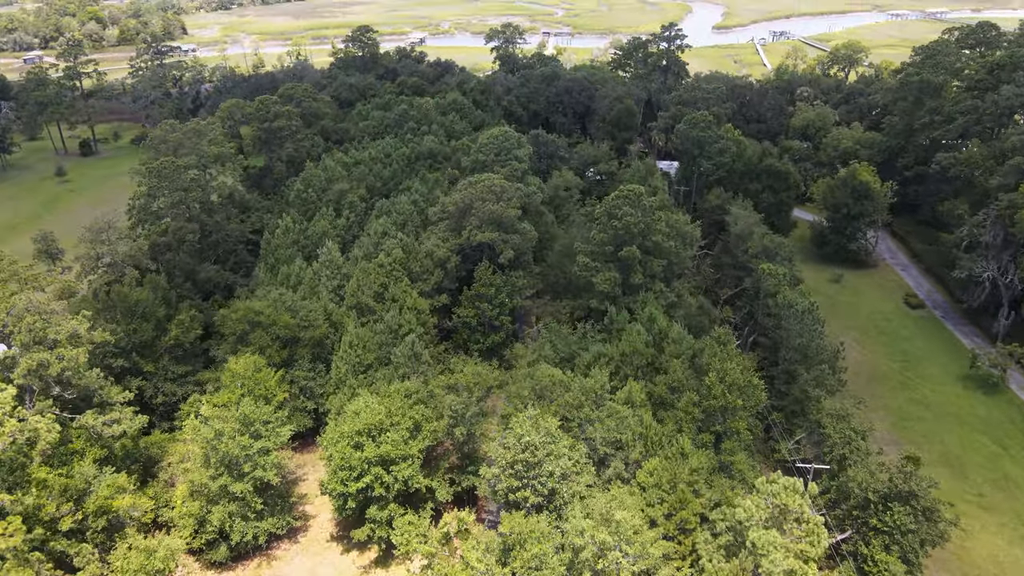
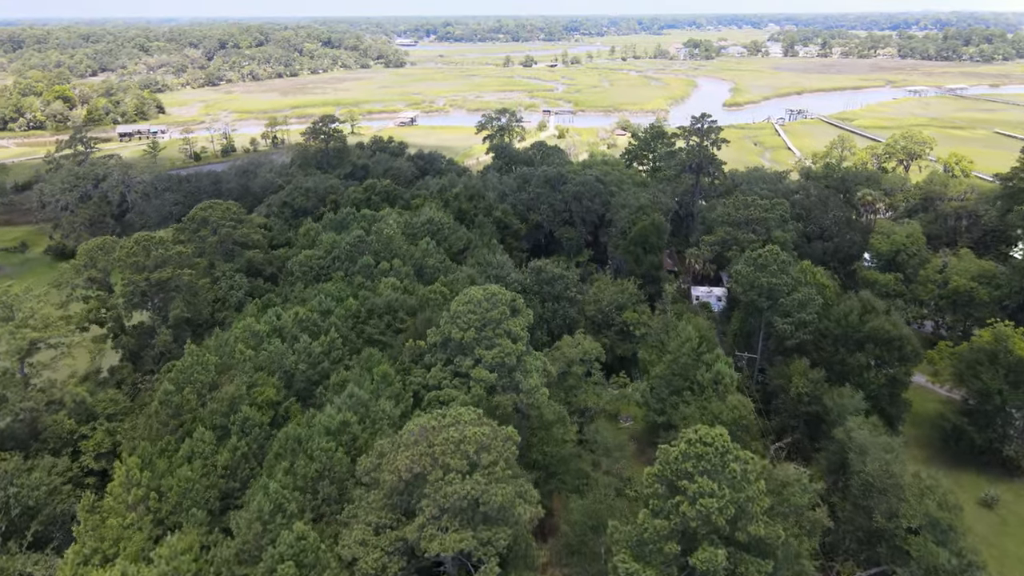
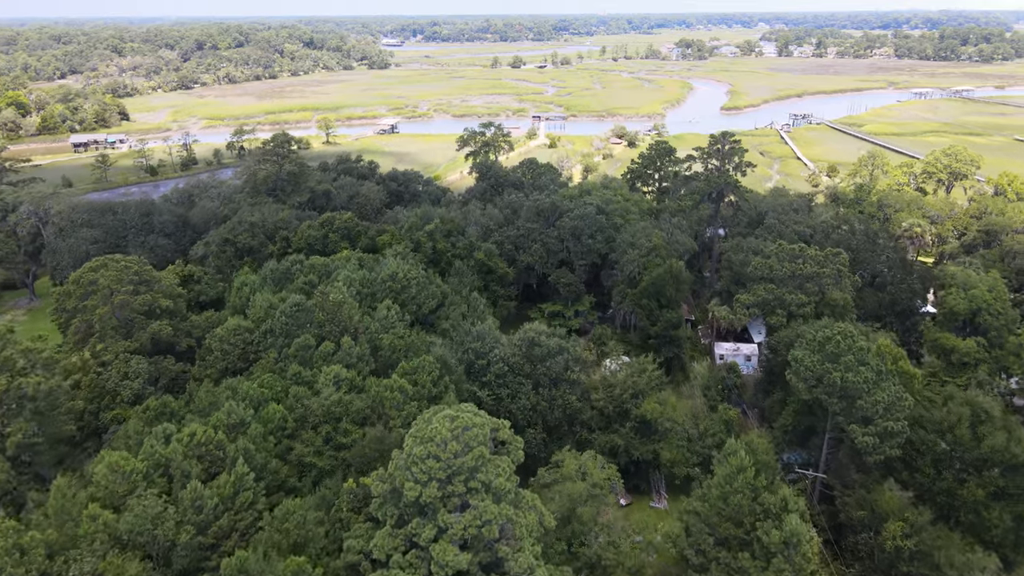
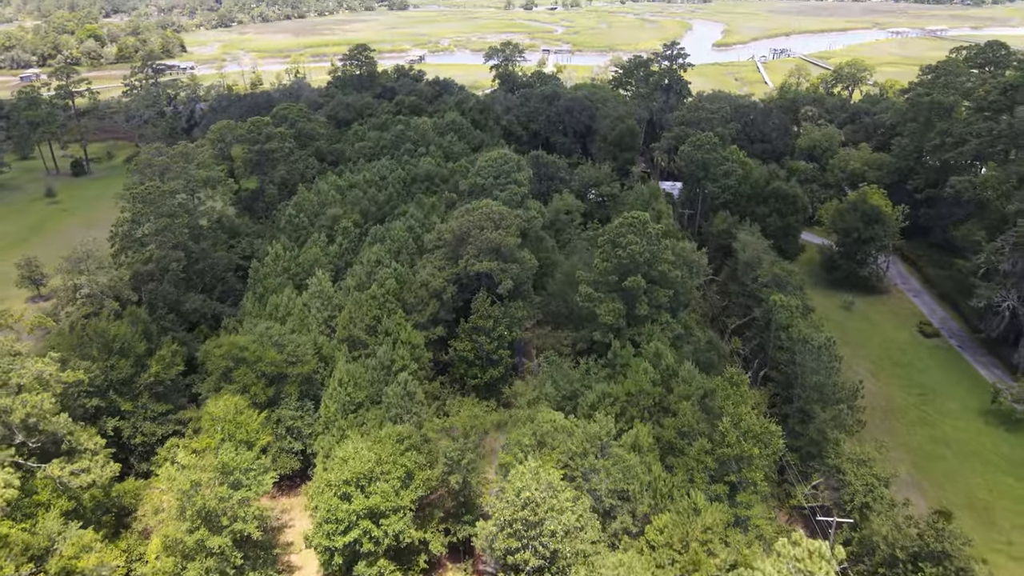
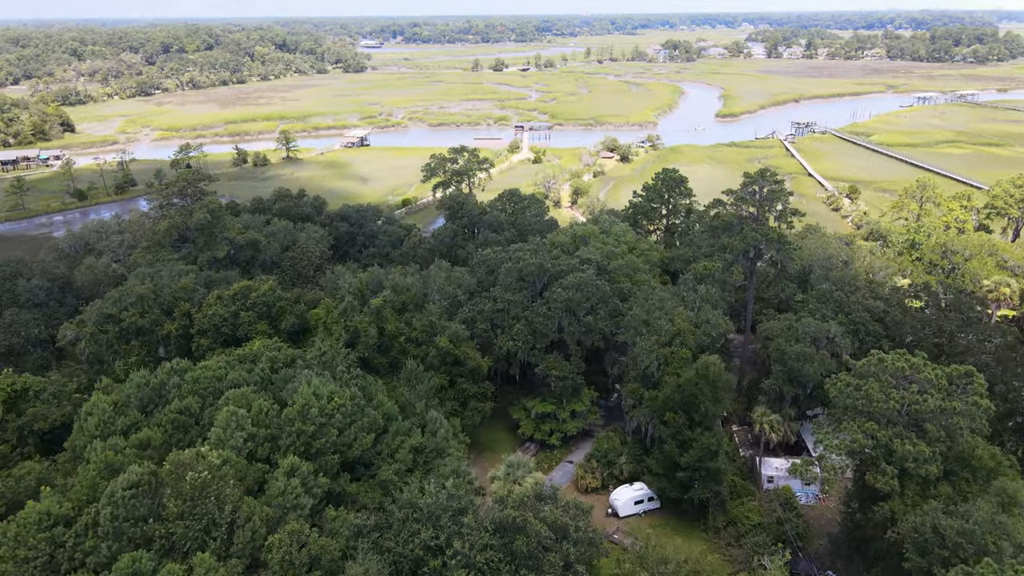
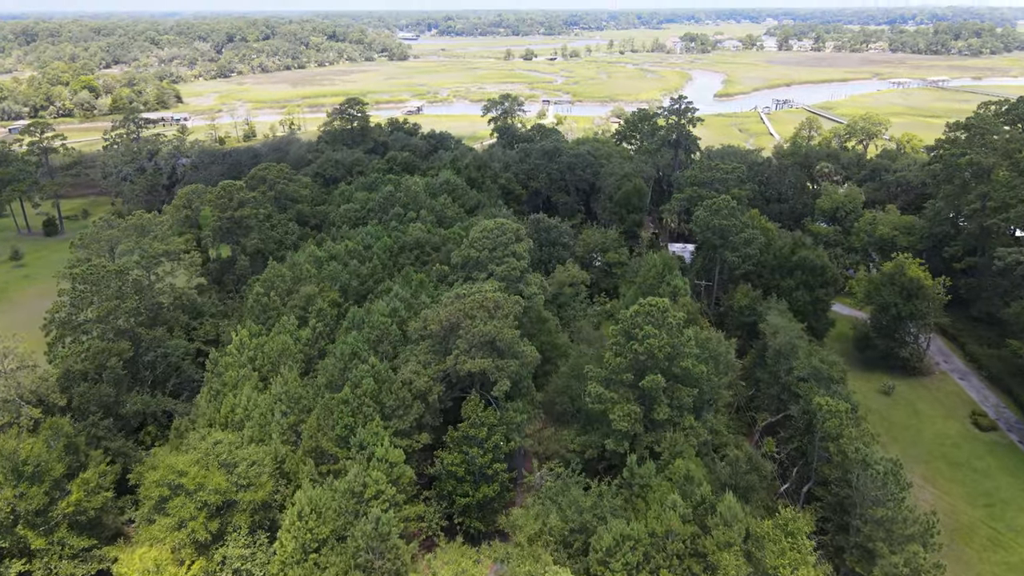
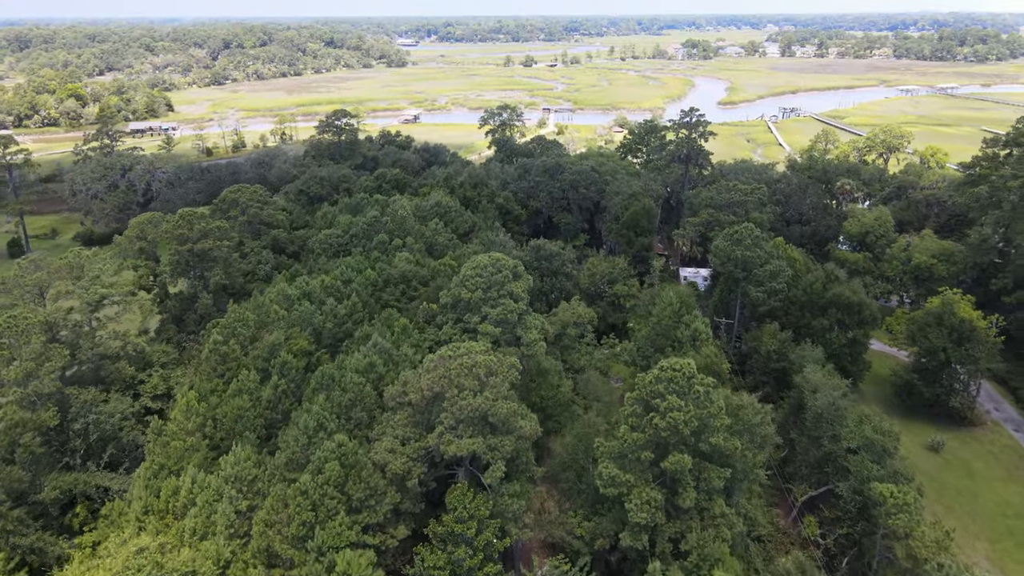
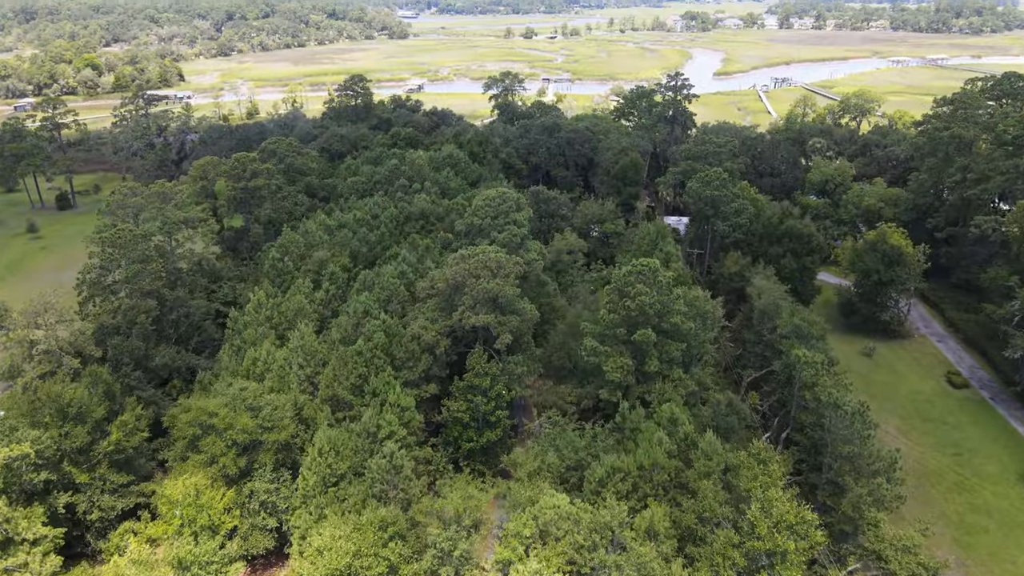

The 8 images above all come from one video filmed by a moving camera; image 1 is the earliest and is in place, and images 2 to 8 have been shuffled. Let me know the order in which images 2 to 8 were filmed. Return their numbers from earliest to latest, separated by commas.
4, 8, 6, 7, 2, 3, 5
